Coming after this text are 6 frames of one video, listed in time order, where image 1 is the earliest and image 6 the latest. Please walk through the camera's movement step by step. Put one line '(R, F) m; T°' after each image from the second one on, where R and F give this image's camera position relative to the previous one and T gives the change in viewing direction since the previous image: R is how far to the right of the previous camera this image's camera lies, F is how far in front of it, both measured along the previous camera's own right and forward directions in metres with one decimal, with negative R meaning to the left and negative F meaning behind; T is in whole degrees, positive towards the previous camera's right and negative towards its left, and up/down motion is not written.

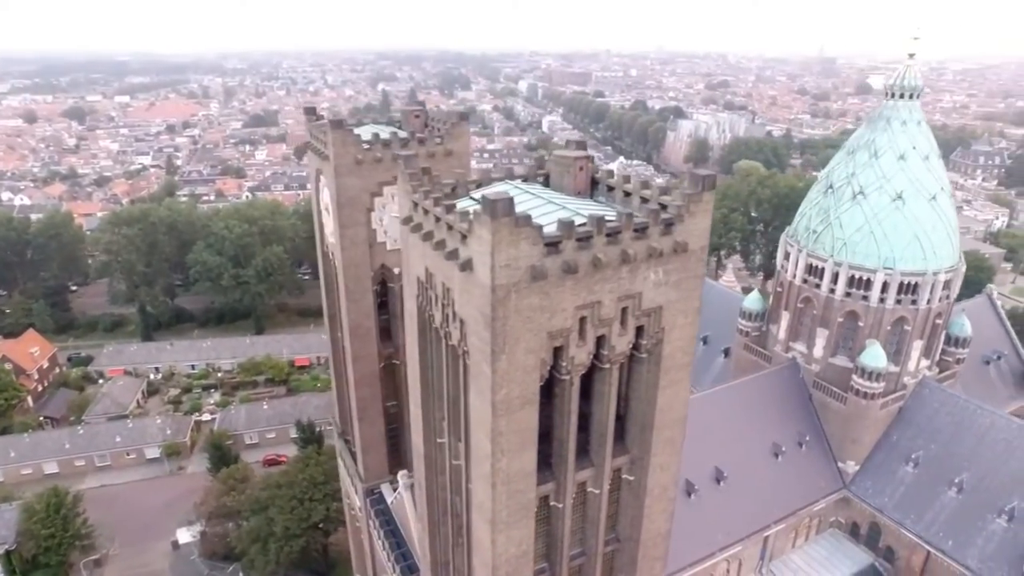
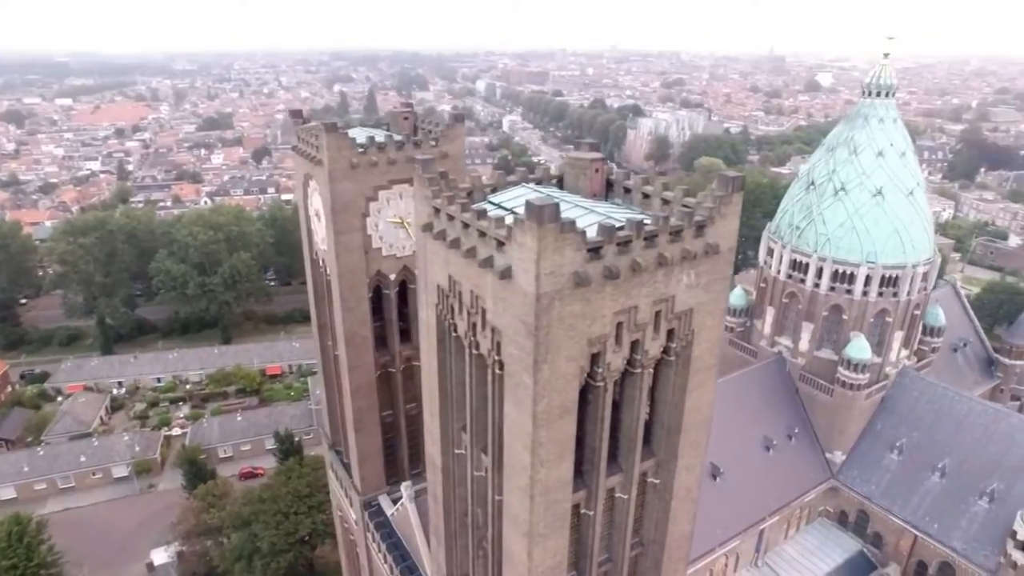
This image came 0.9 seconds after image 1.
(-1.1, +0.3) m; +3°
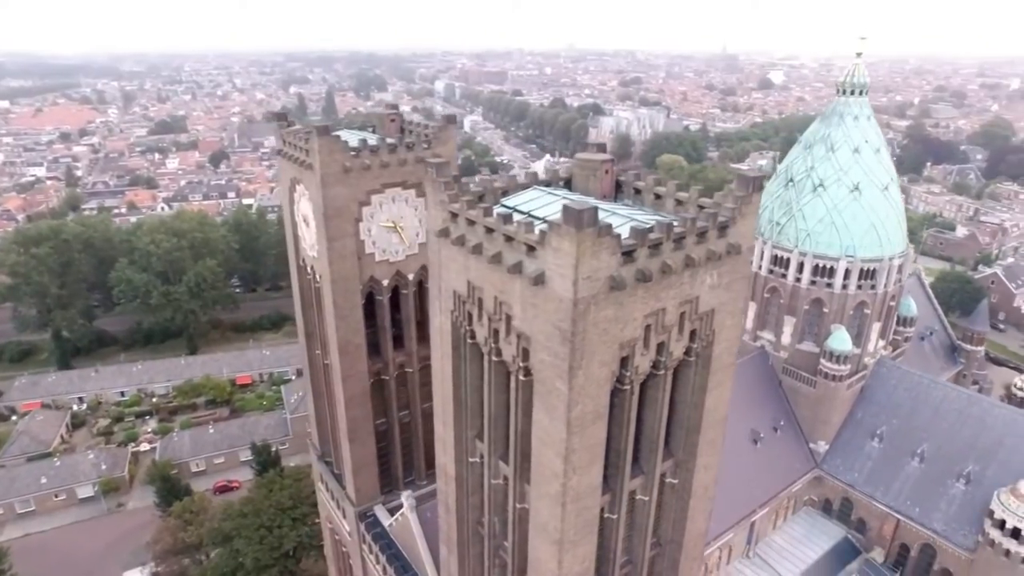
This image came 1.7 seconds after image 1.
(-0.9, +0.2) m; +3°
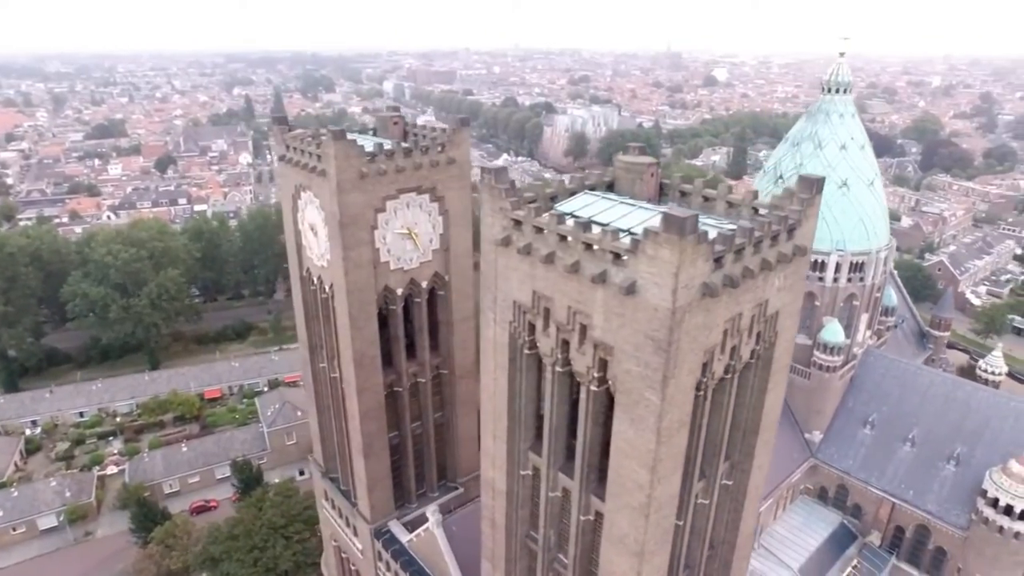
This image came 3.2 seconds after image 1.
(-1.8, +0.4) m; +4°
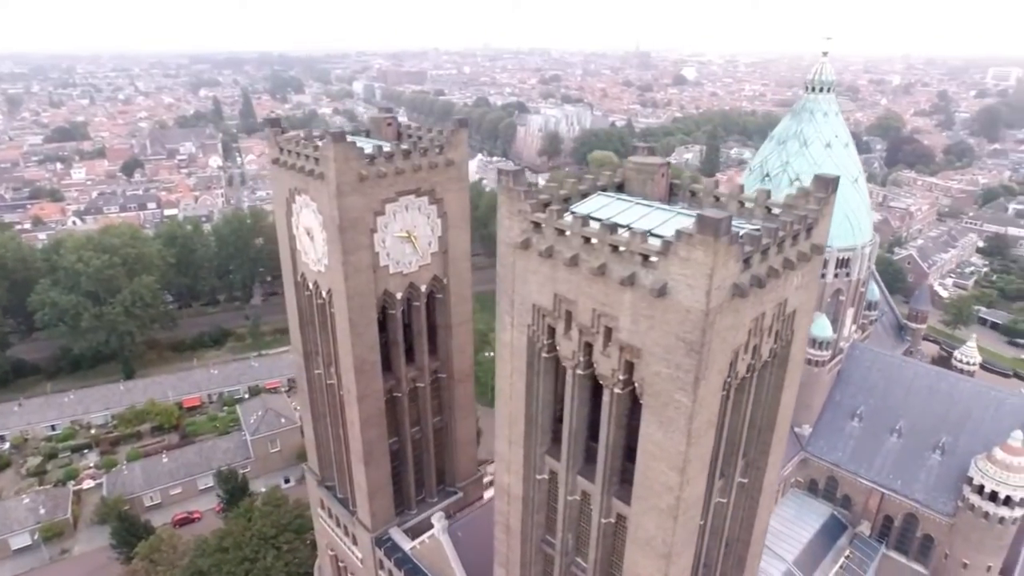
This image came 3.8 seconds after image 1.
(-0.7, +0.1) m; +2°
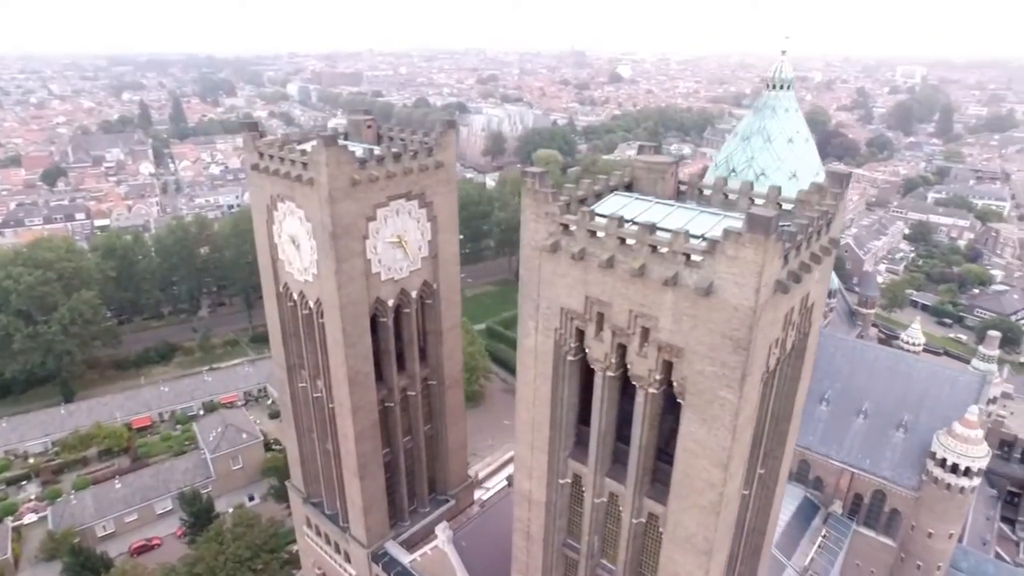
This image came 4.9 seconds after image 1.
(-1.3, +0.2) m; +5°
